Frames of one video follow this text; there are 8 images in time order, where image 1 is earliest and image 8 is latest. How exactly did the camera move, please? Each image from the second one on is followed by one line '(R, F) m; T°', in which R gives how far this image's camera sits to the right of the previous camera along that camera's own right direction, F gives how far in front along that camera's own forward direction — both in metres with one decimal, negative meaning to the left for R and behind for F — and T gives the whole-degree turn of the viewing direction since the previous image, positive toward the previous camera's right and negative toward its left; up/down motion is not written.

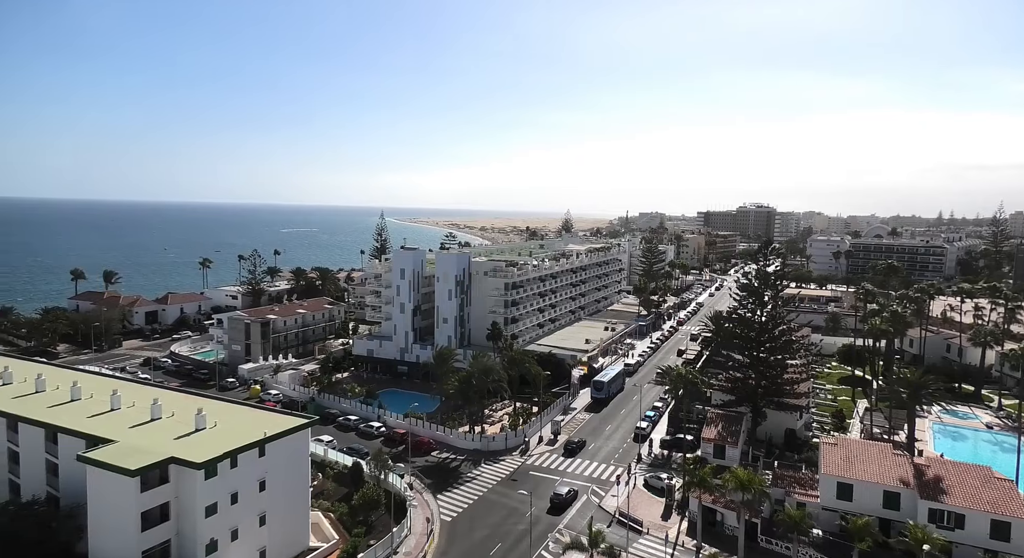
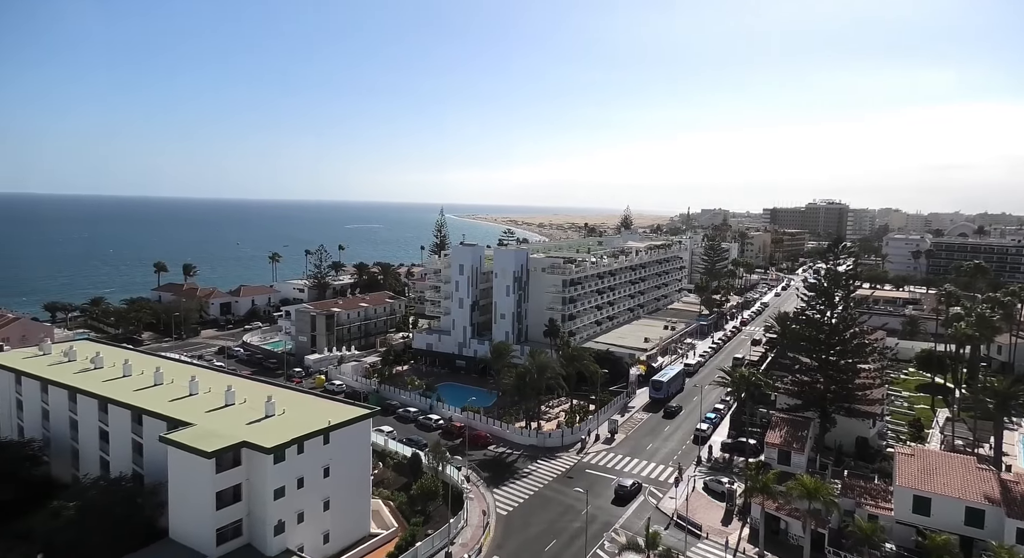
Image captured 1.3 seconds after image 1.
(0.0, +0.3) m; -5°
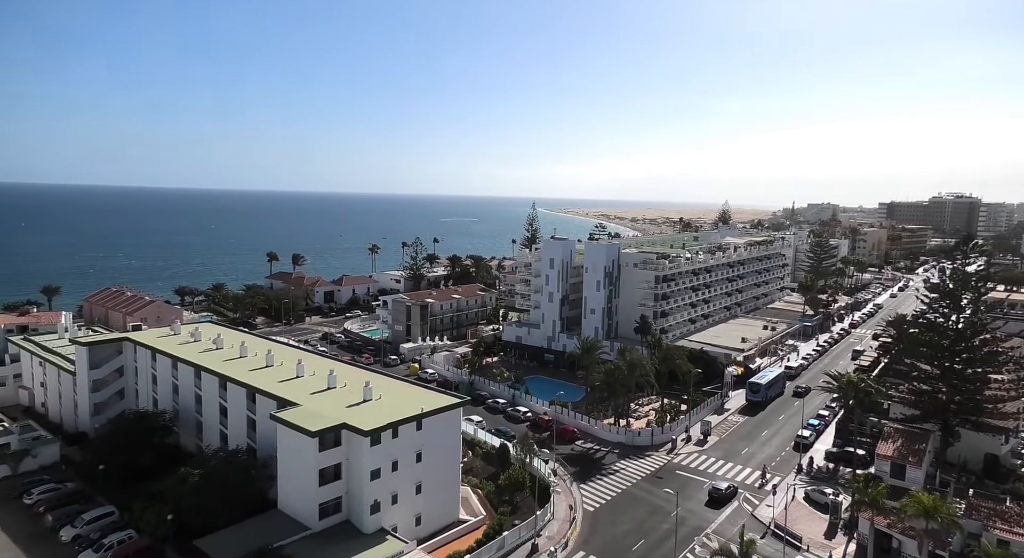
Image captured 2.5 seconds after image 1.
(-0.2, +0.4) m; -8°
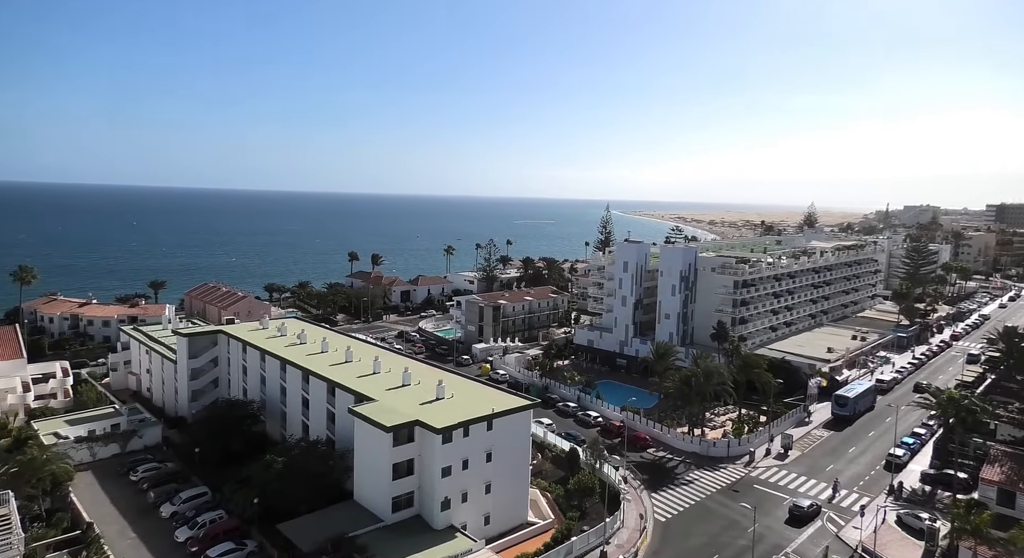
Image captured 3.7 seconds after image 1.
(+0.1, +0.7) m; -6°
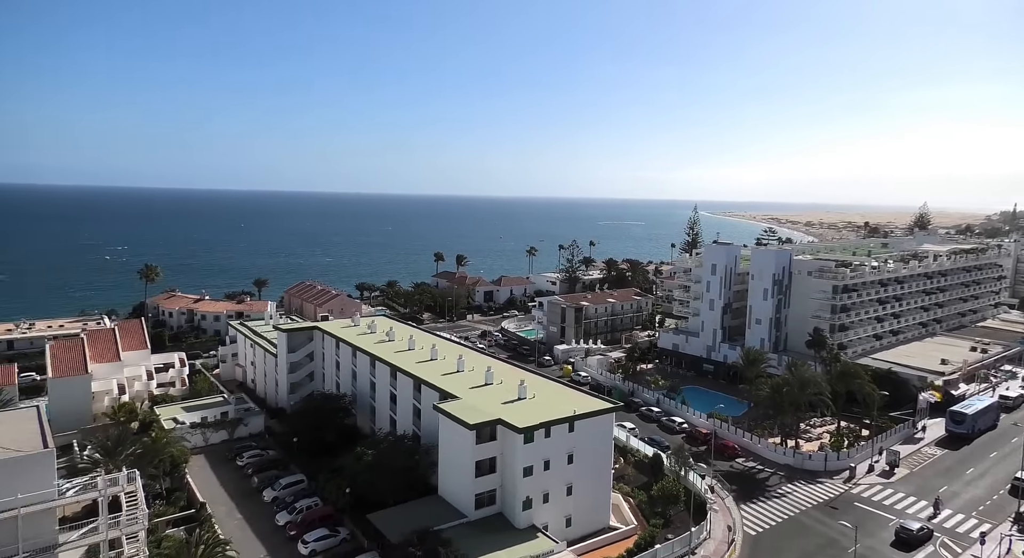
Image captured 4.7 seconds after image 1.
(-0.5, 0.0) m; -7°
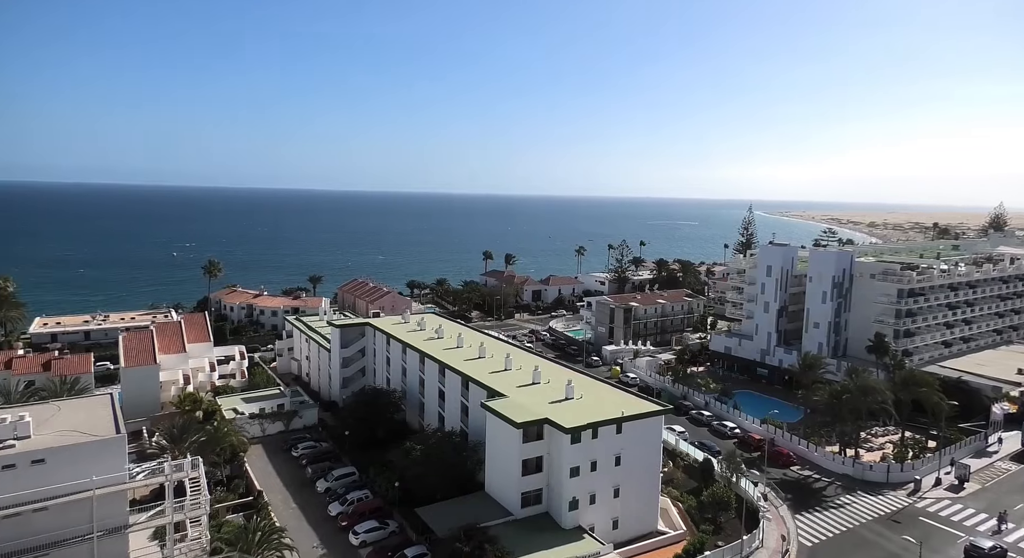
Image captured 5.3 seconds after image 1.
(-0.3, +0.2) m; -4°
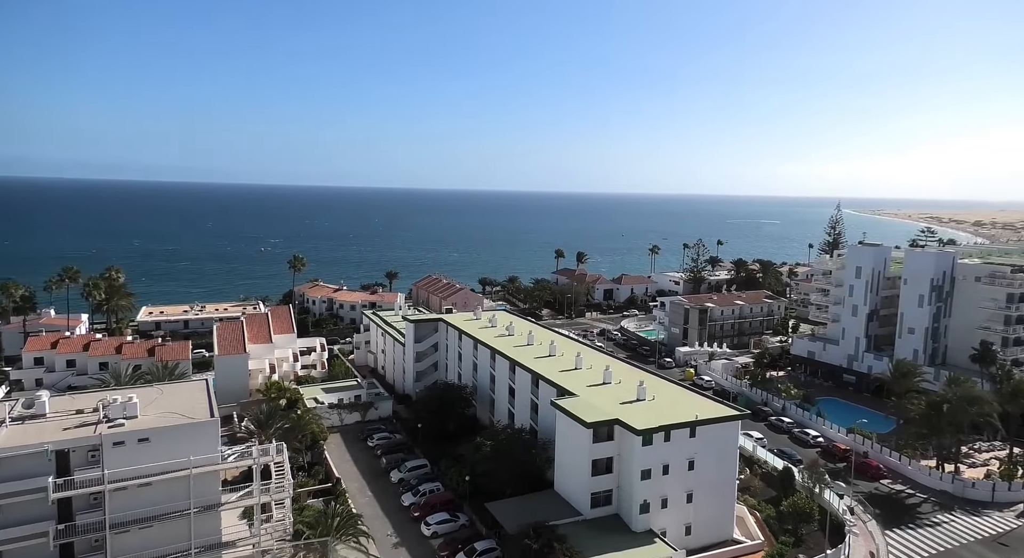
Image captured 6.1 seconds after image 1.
(-0.5, +0.5) m; -6°
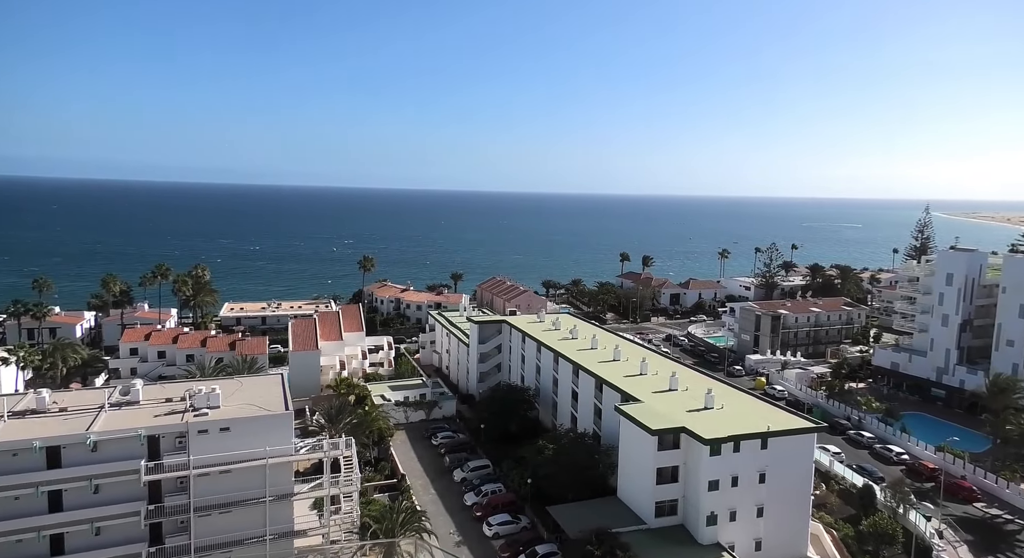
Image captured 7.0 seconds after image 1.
(-0.4, +0.8) m; -5°
